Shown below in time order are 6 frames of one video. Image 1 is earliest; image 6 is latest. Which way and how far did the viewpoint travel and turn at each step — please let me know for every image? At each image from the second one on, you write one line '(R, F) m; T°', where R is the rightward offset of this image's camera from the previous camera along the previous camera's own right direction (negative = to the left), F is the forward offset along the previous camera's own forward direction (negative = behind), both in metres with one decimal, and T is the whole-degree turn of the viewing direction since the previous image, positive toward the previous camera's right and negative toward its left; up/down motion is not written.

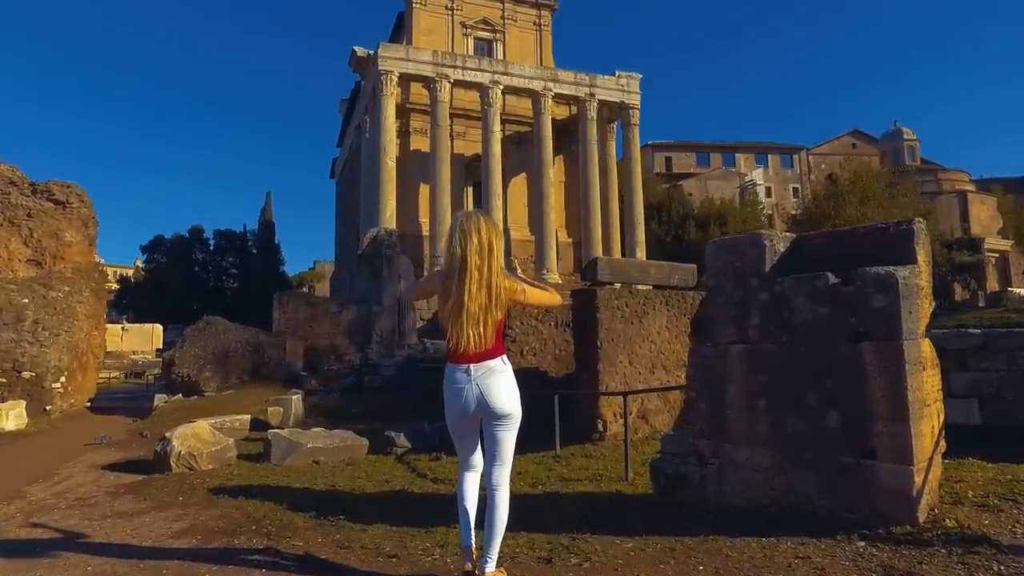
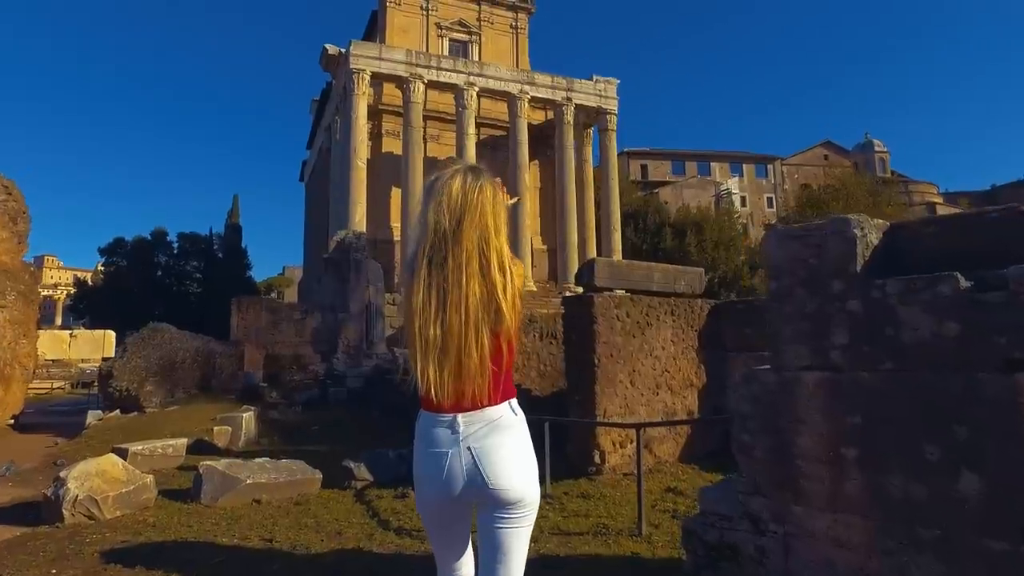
(-0.1, +1.2) m; +2°
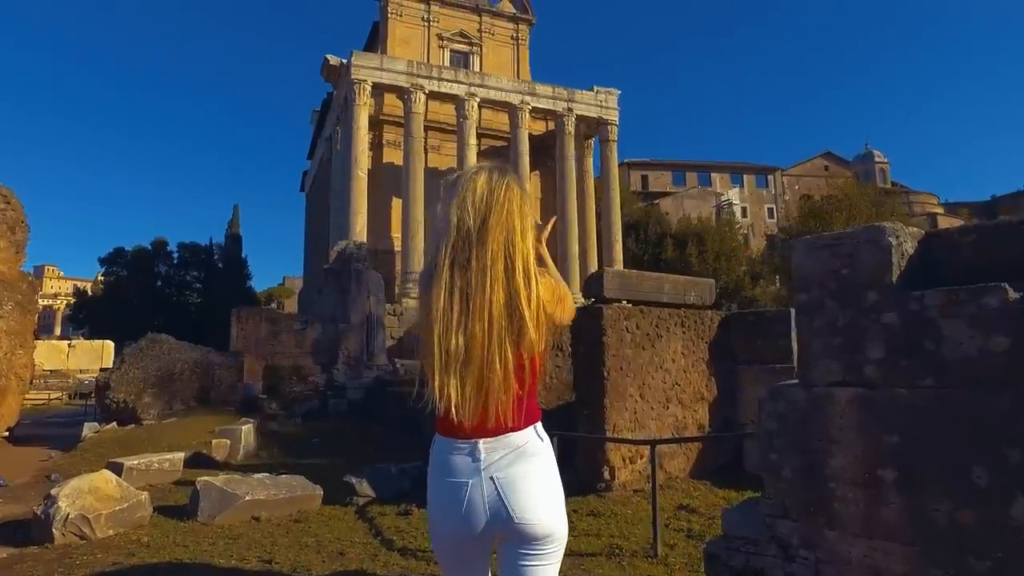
(-0.1, +0.2) m; 0°
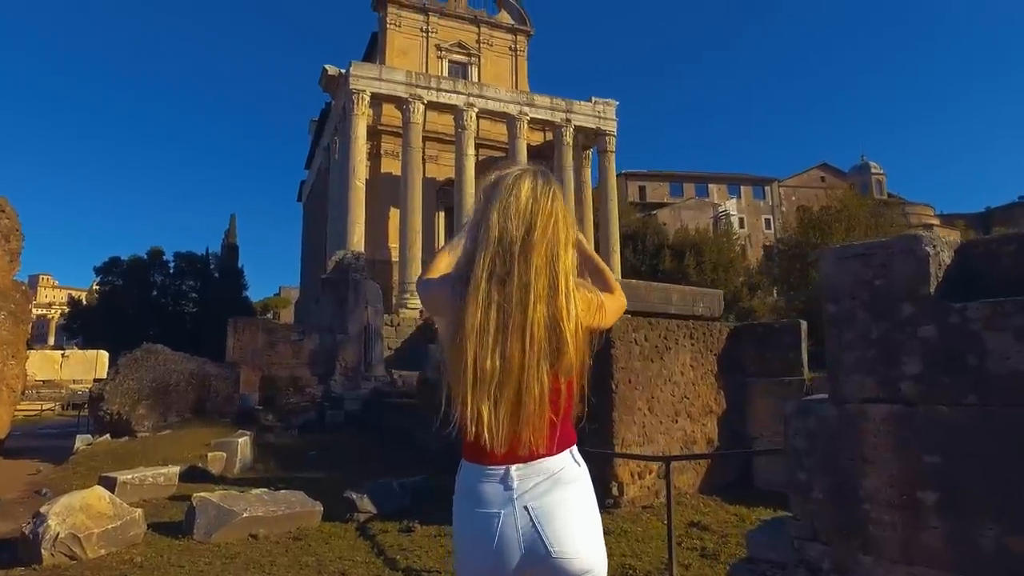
(-0.1, +0.2) m; 0°
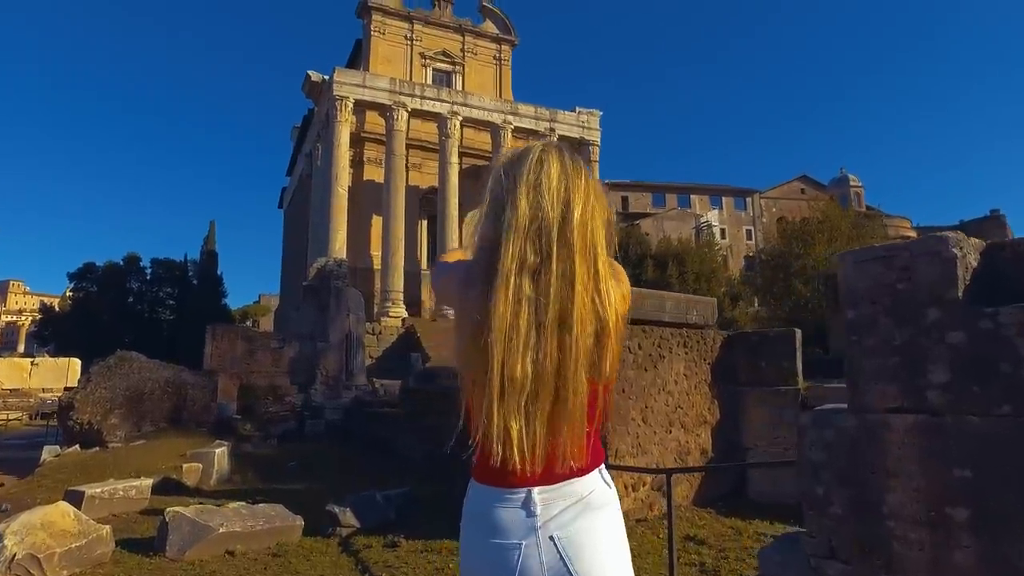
(-0.1, +0.2) m; +1°
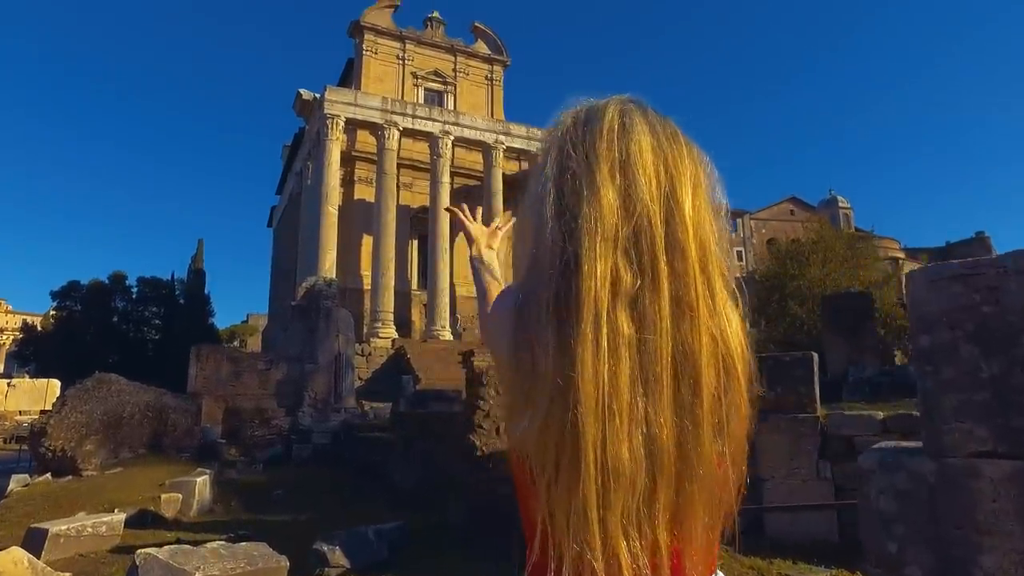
(-0.1, +0.4) m; +1°
